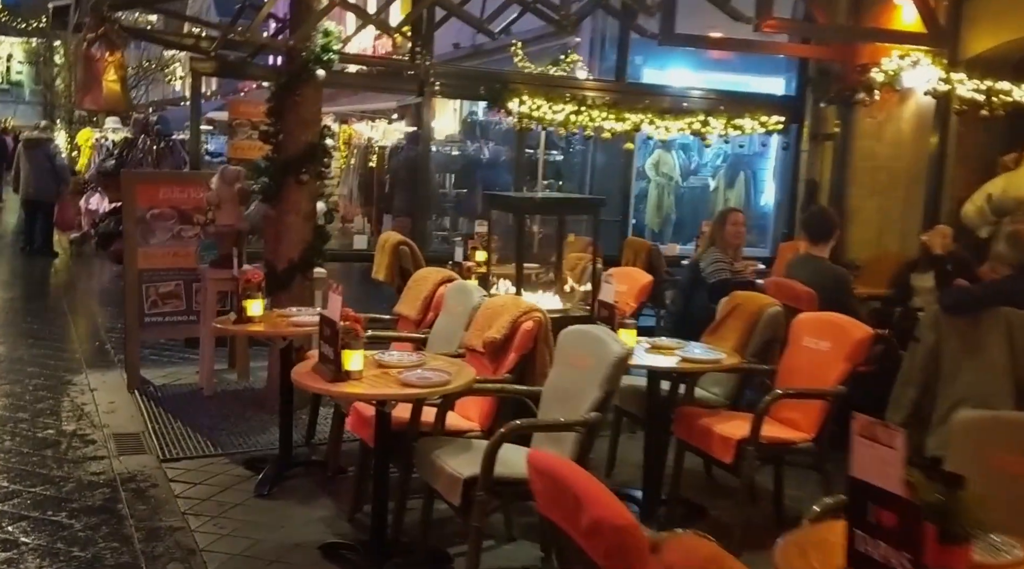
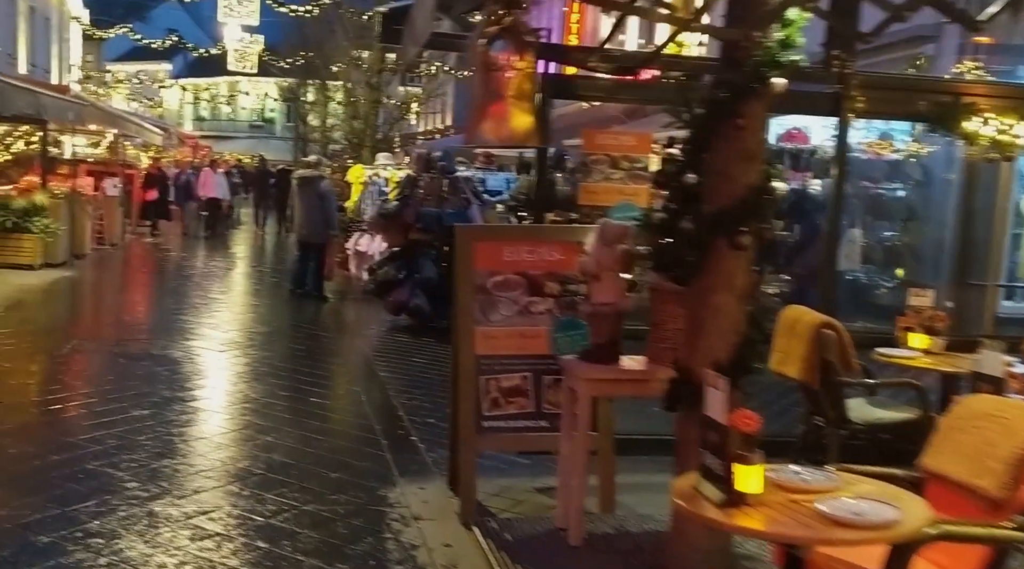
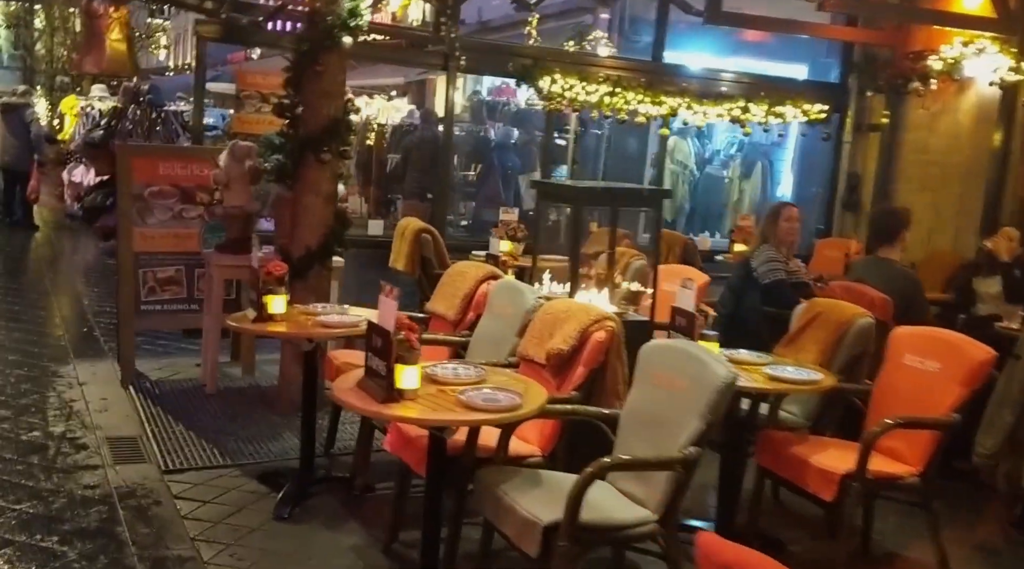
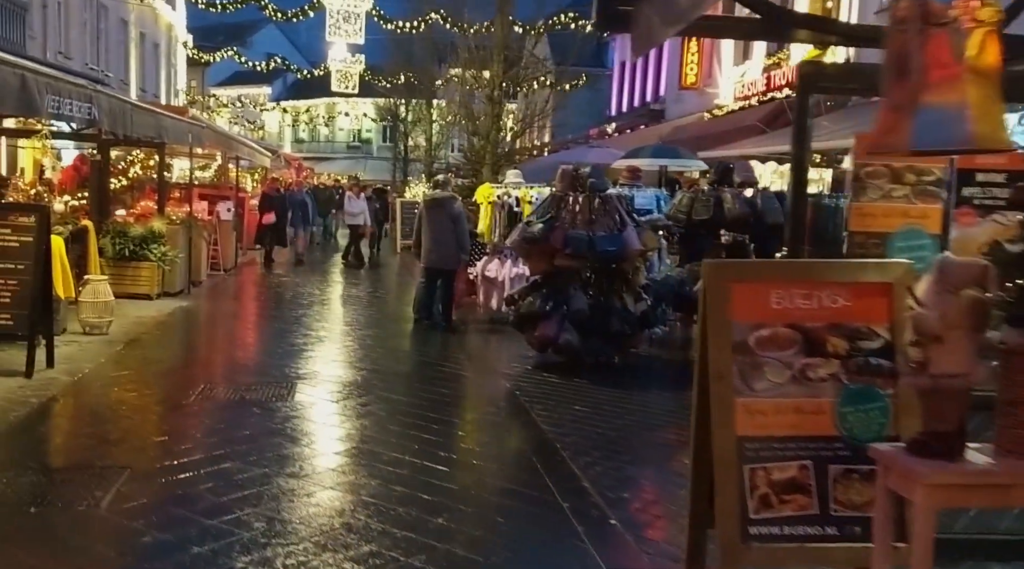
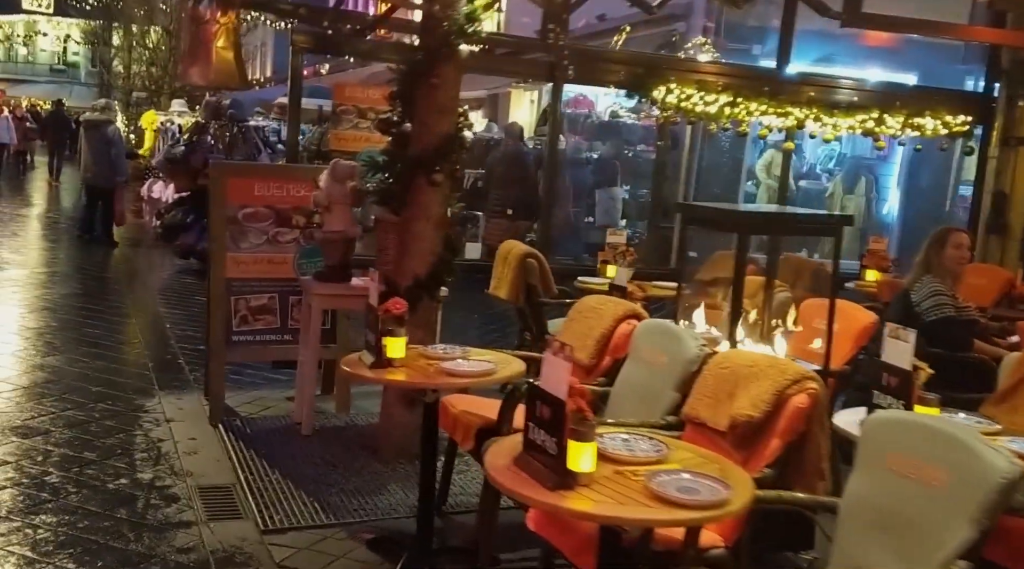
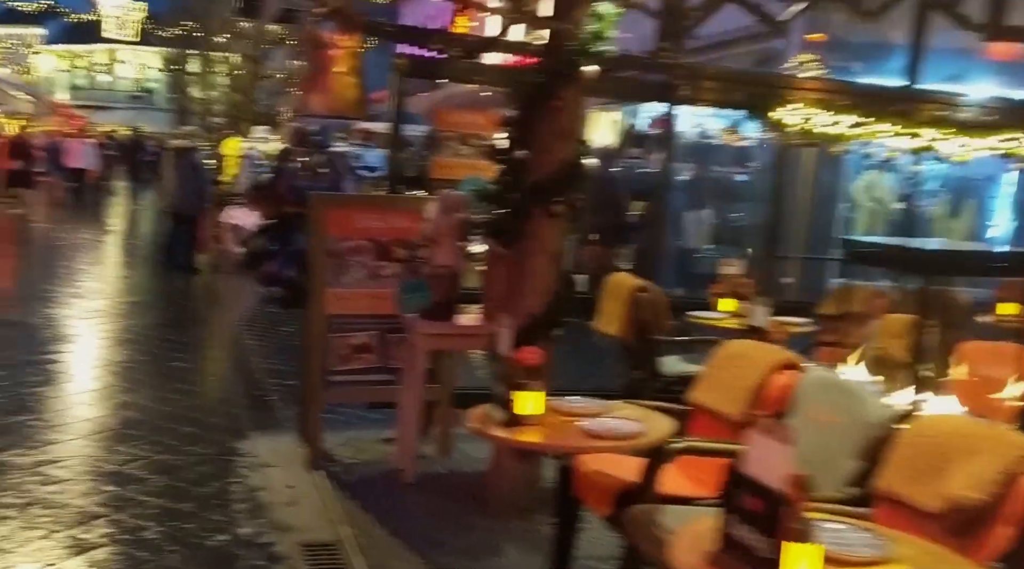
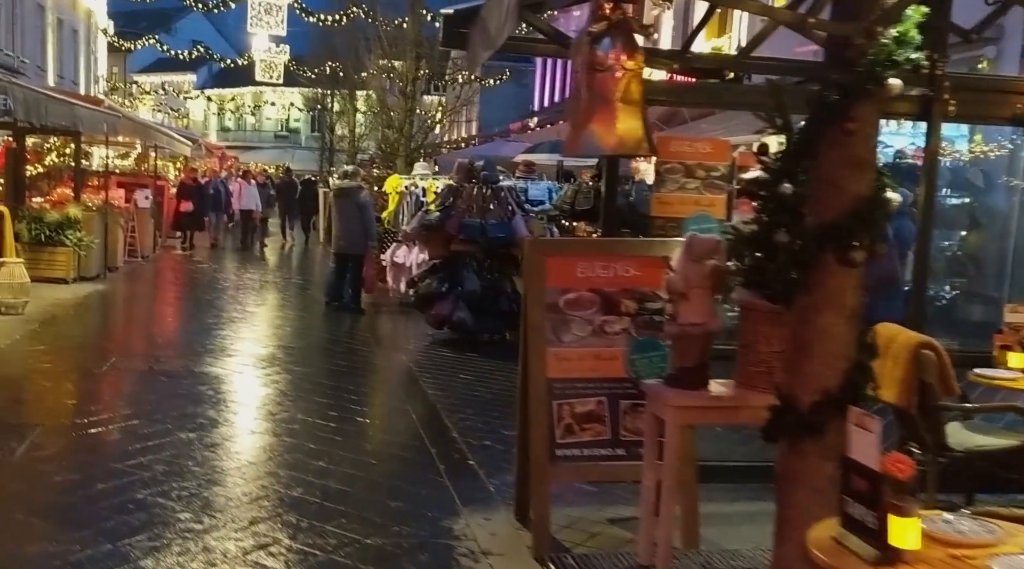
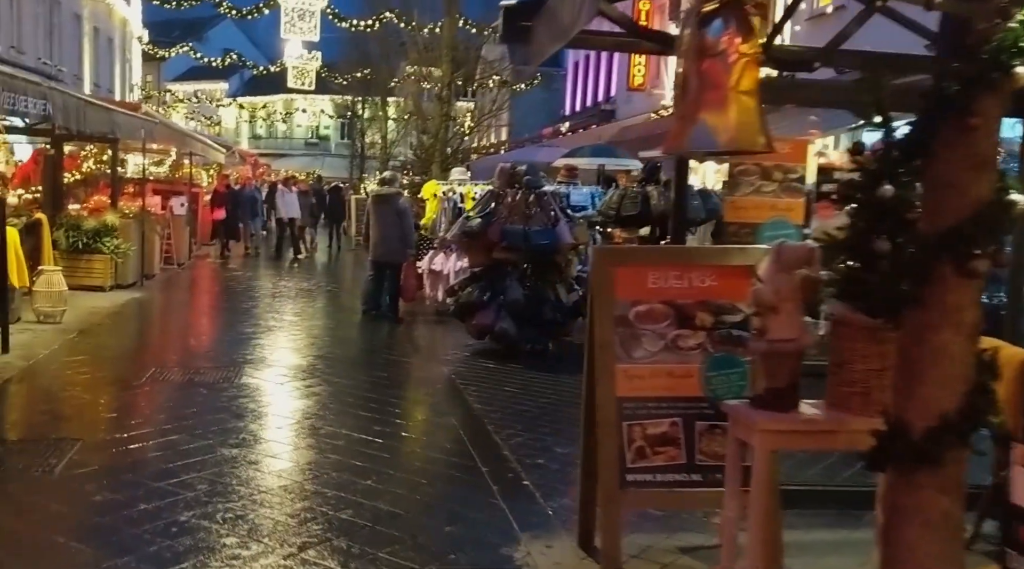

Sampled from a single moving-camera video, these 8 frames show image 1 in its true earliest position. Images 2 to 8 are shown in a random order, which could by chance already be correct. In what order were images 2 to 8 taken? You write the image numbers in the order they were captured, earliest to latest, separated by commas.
3, 5, 6, 2, 7, 8, 4
